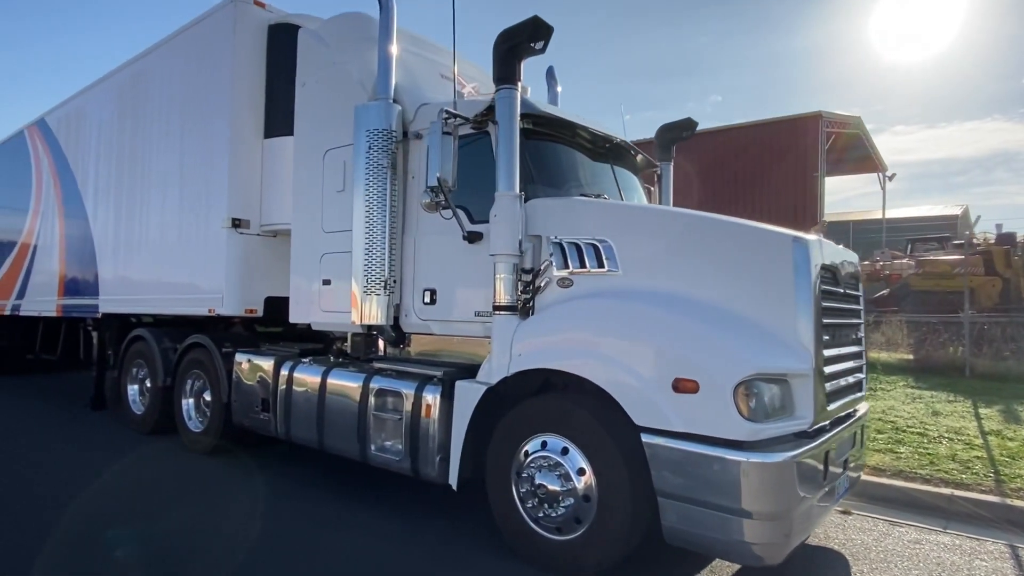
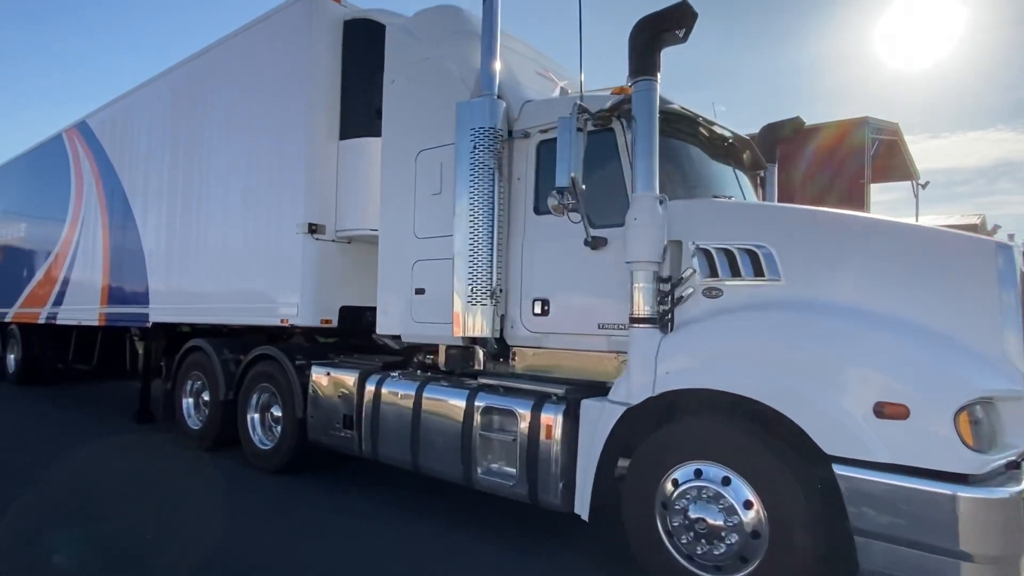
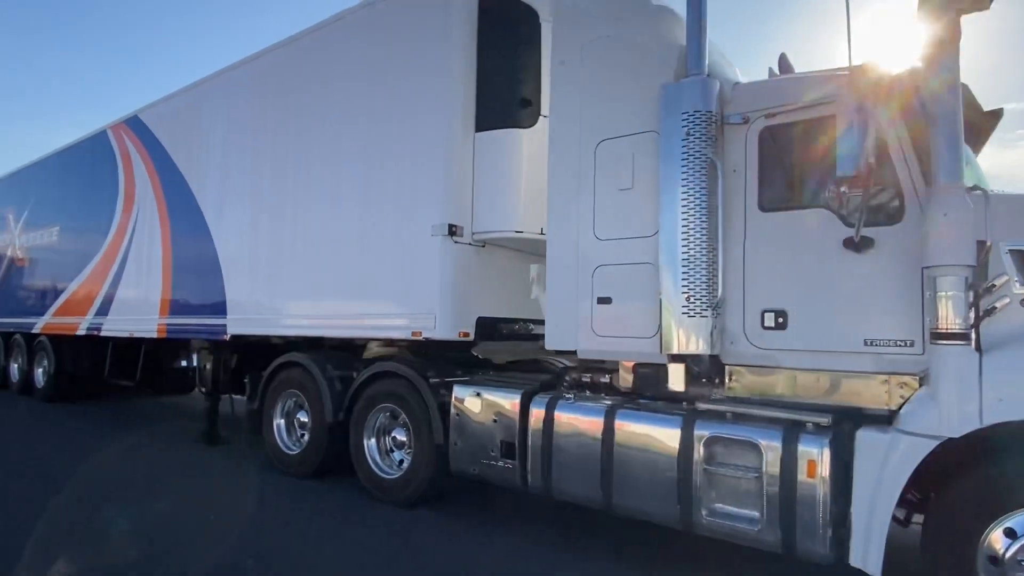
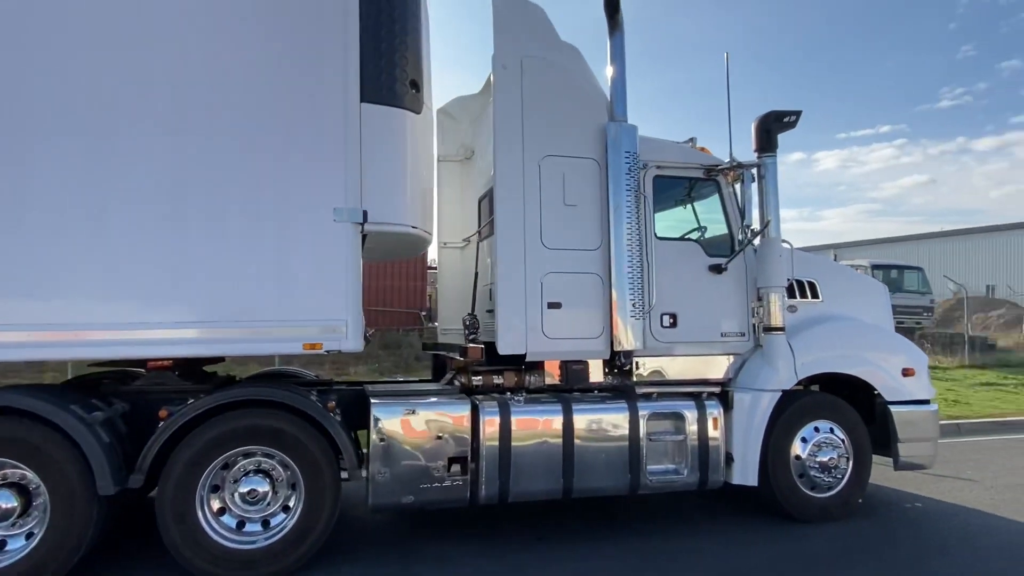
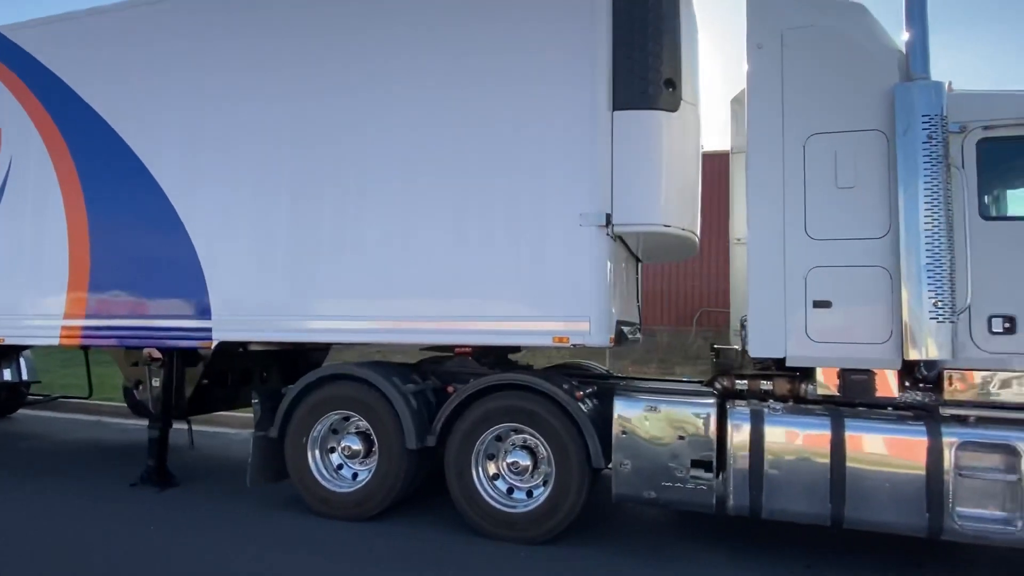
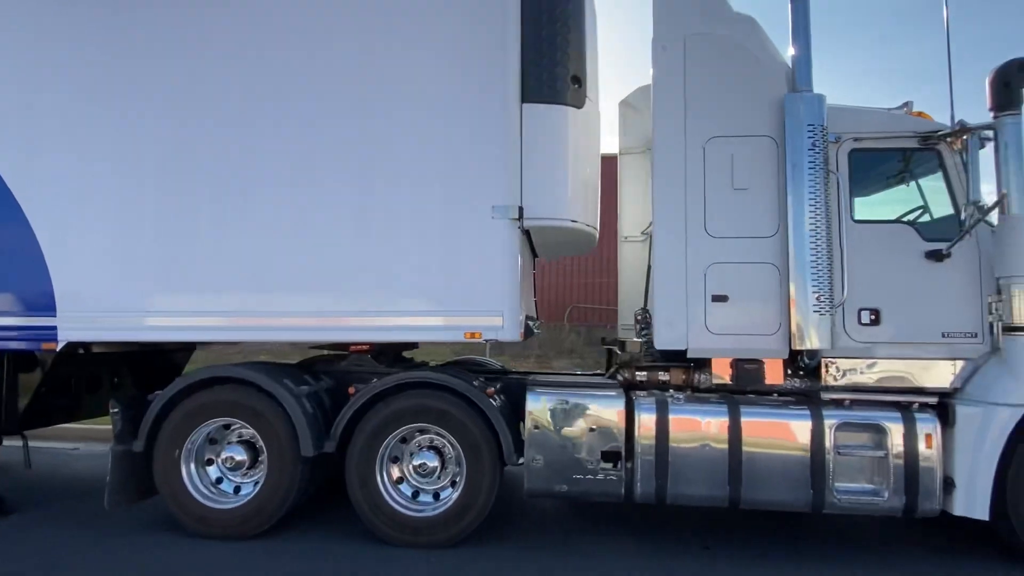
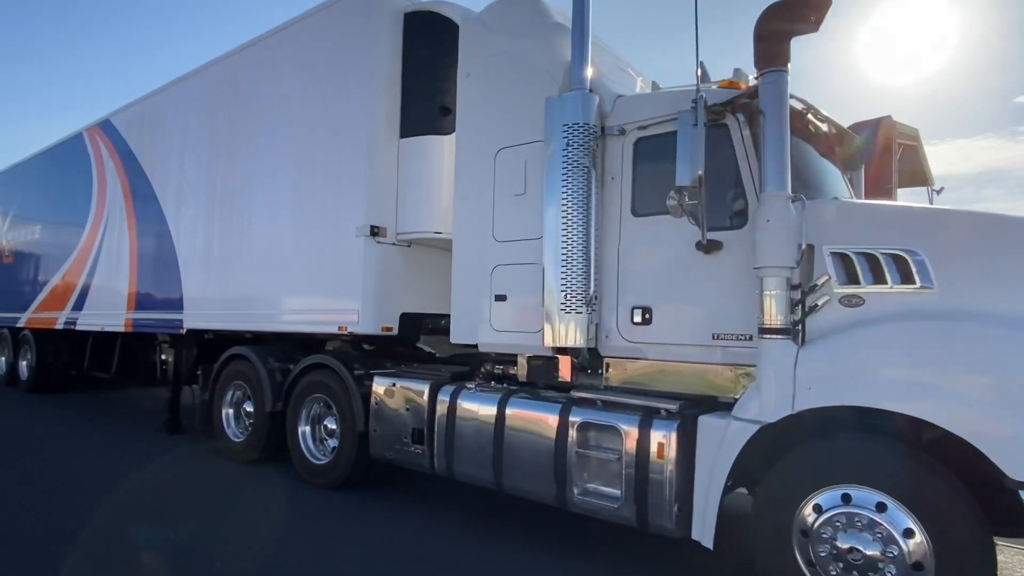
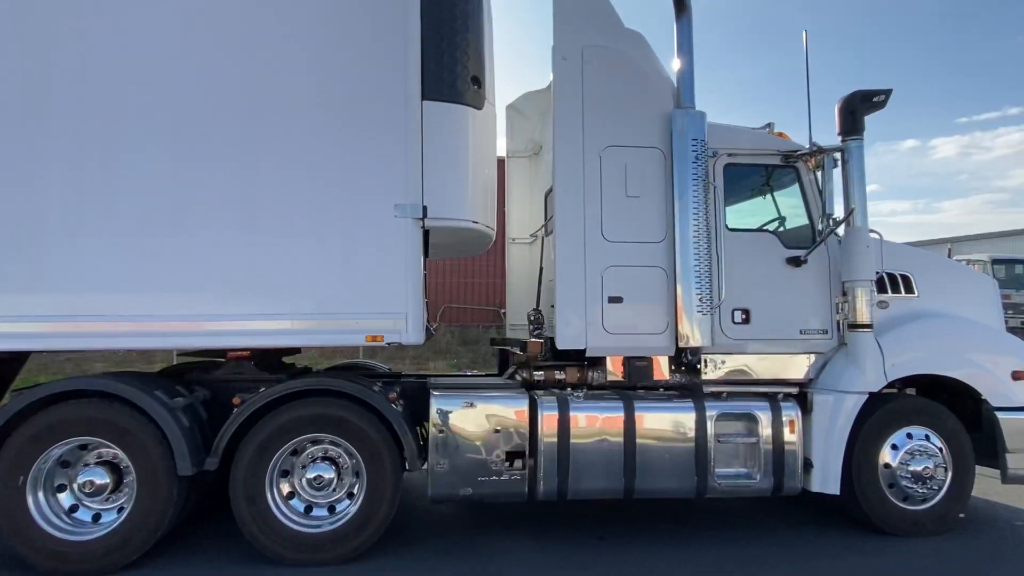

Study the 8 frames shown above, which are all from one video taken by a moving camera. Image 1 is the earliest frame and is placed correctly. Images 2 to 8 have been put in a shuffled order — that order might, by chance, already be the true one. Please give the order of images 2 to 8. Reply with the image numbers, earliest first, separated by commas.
2, 7, 3, 5, 6, 8, 4
